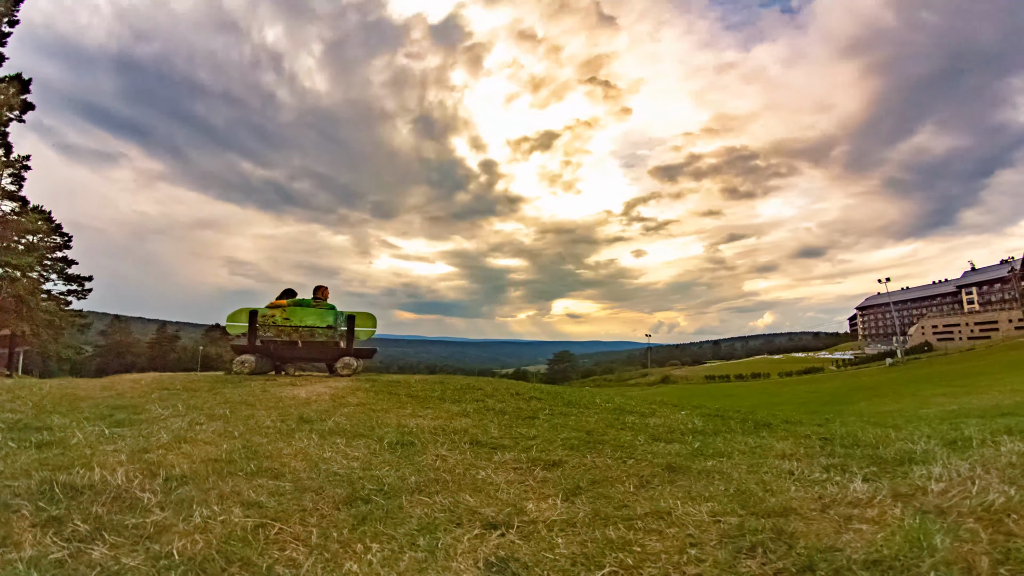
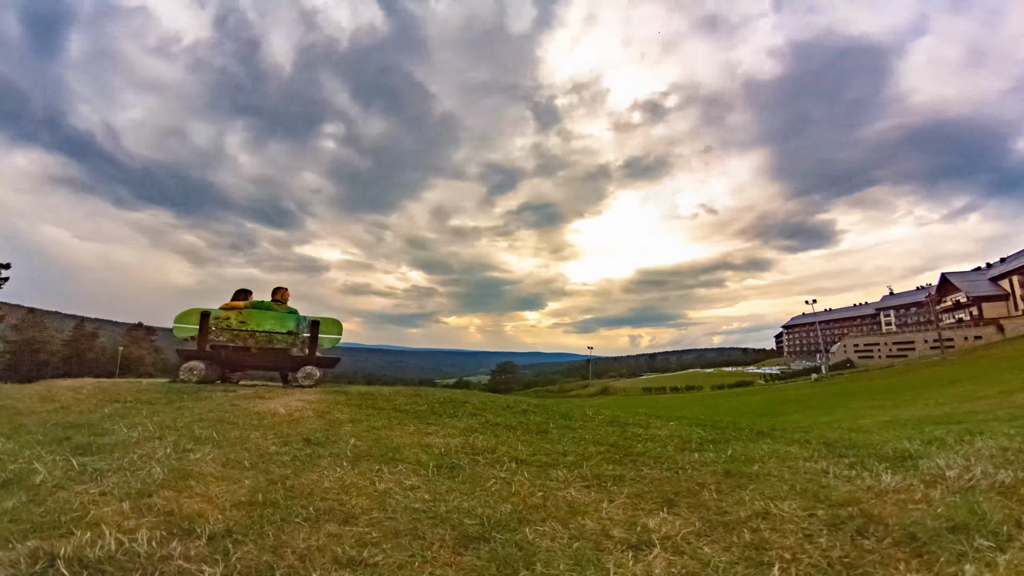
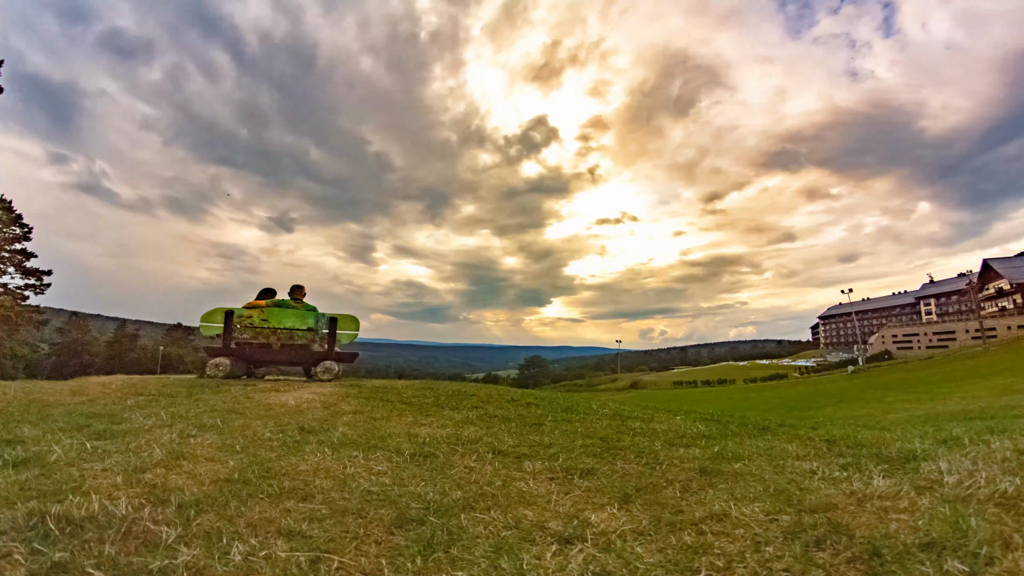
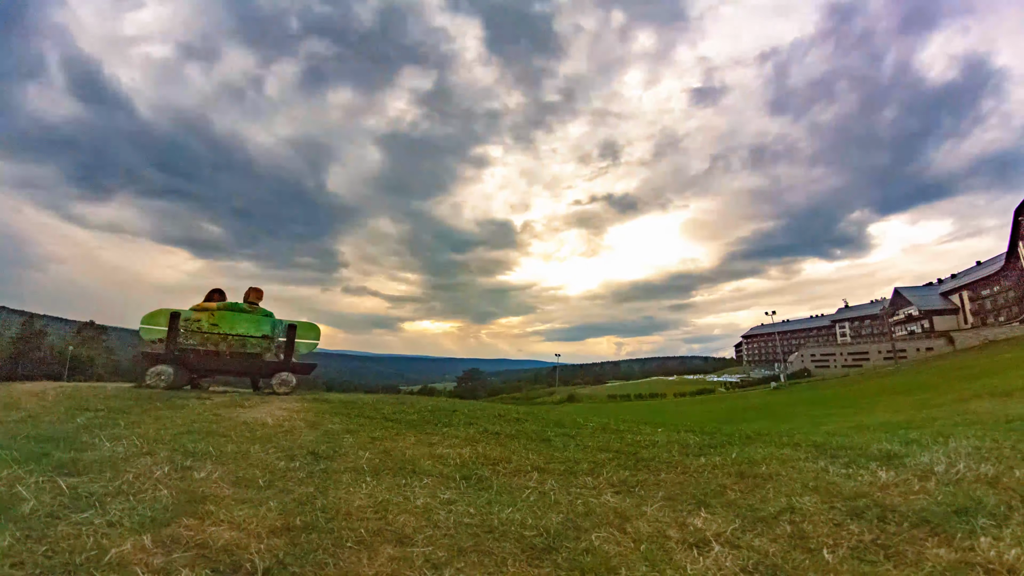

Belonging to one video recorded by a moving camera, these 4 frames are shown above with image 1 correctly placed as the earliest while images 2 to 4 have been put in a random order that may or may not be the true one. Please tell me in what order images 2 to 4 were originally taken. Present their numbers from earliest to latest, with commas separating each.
3, 2, 4
